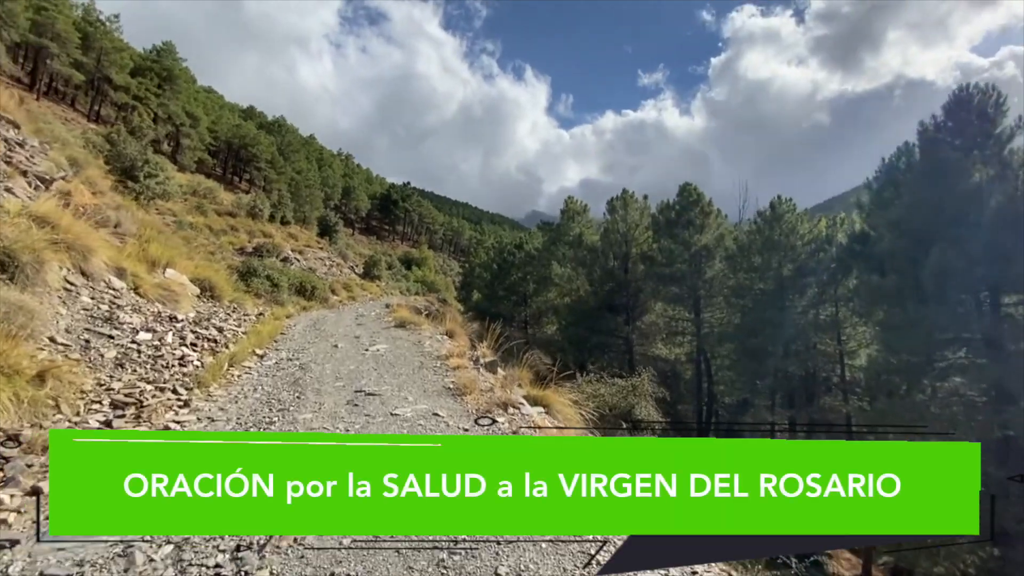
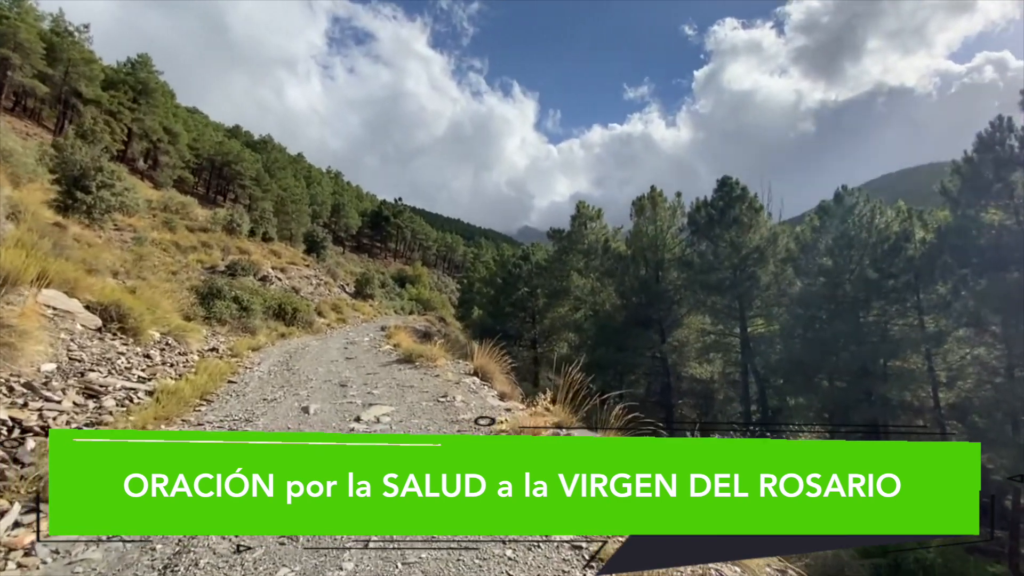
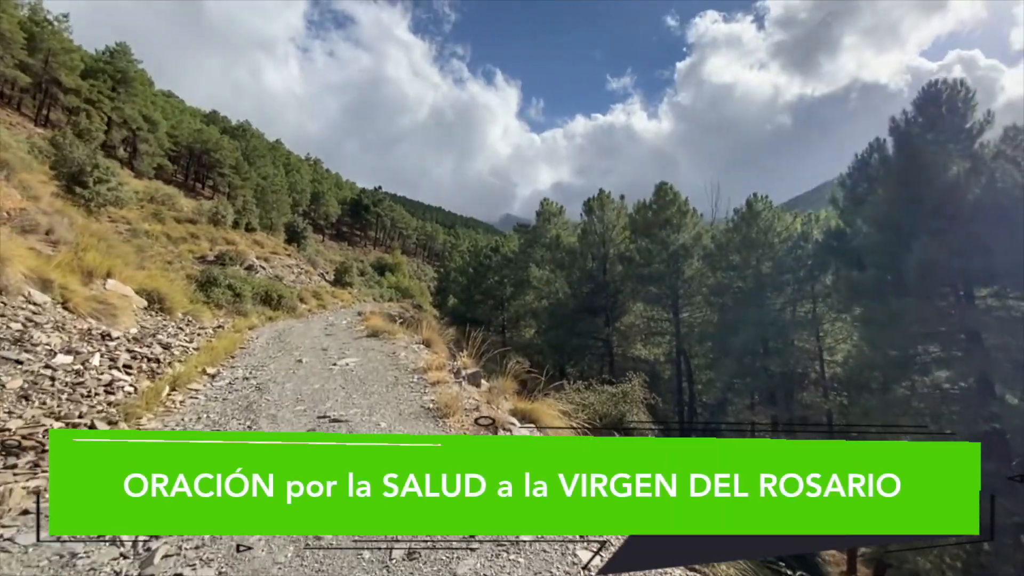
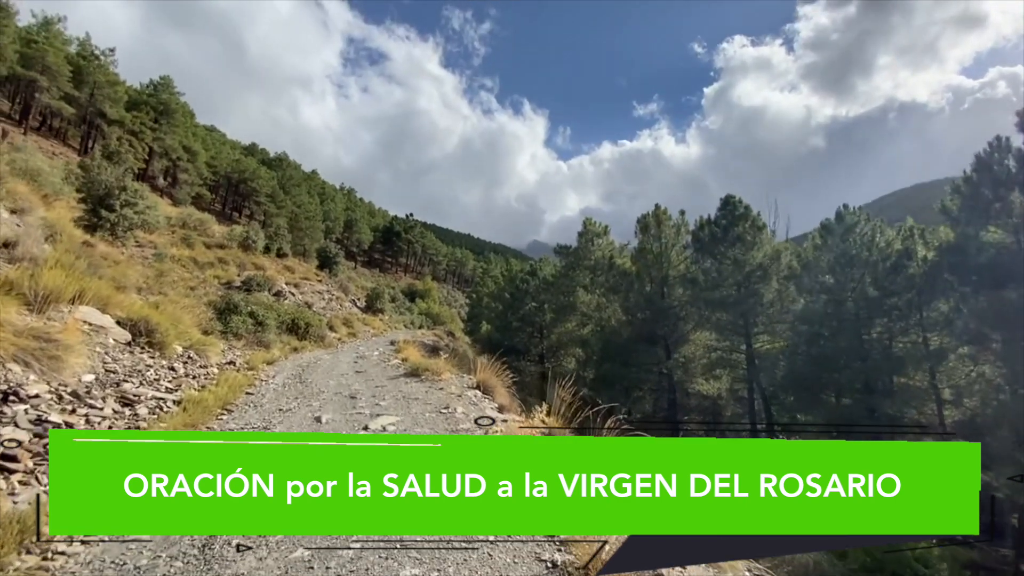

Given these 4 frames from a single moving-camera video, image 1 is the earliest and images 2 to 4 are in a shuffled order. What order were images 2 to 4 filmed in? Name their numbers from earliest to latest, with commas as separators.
3, 4, 2
